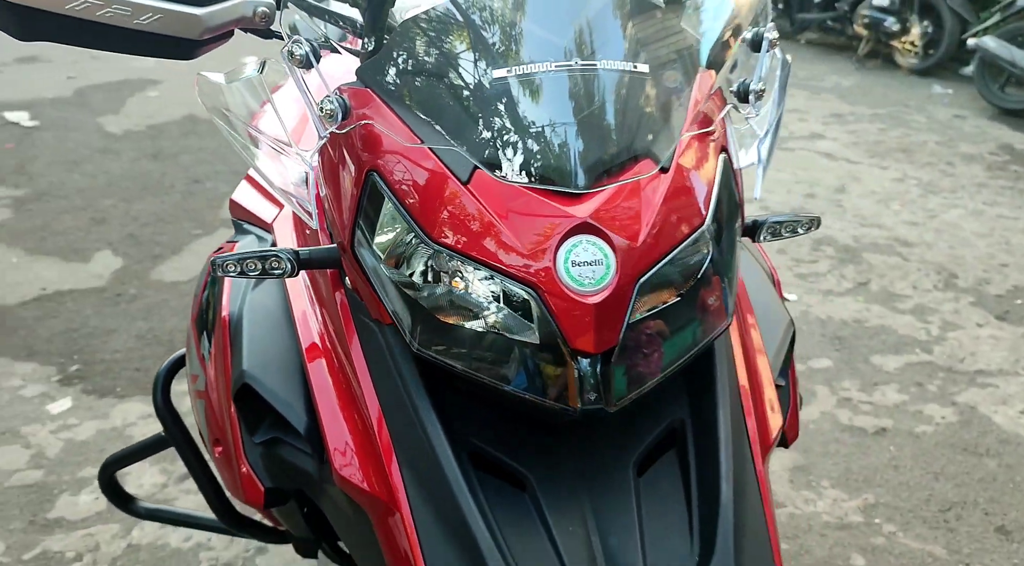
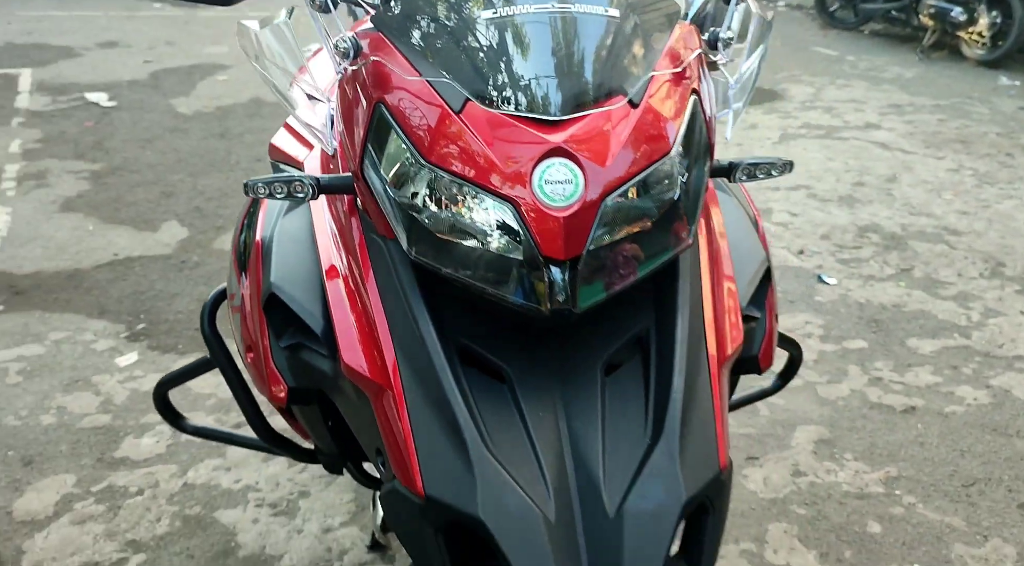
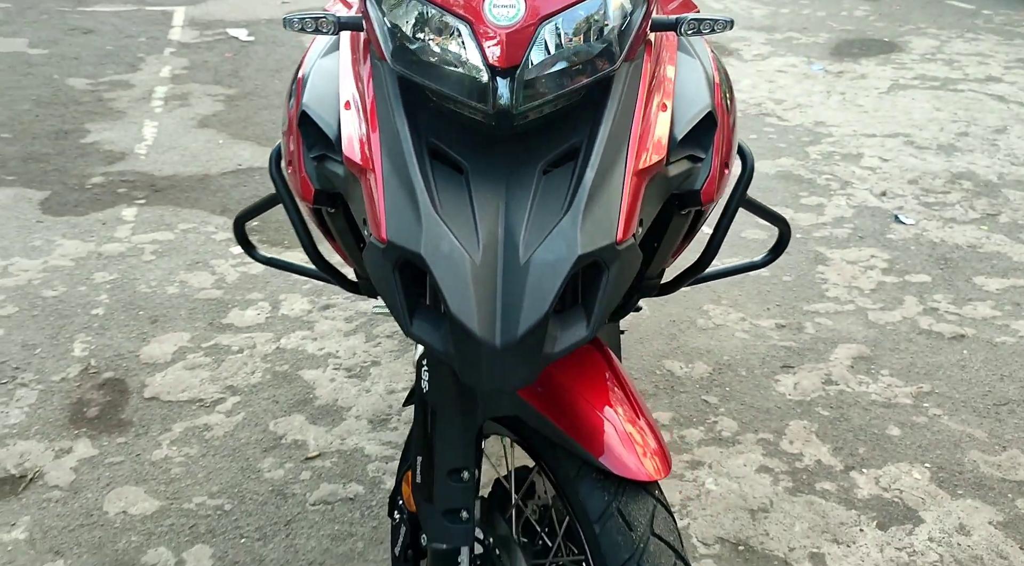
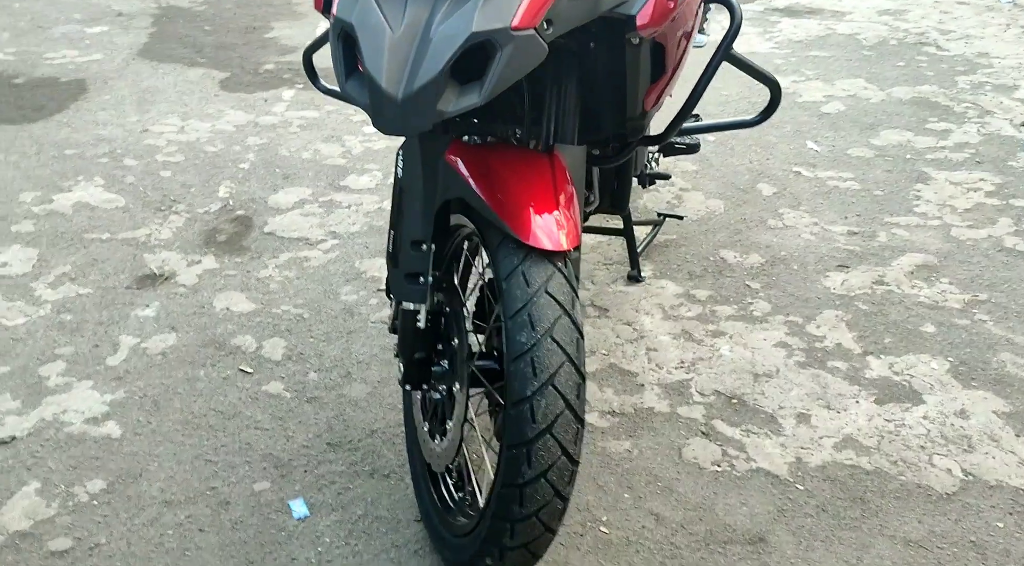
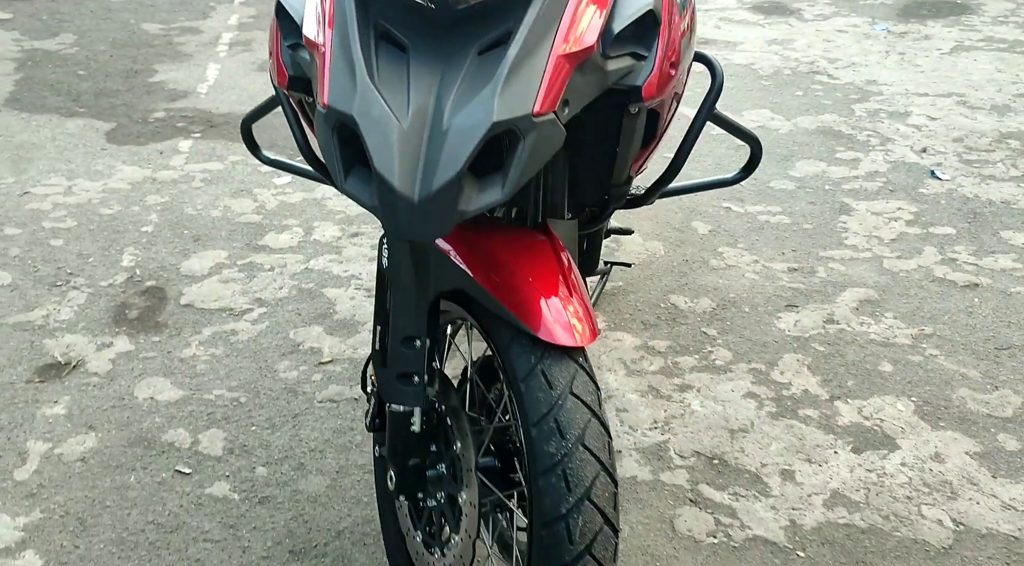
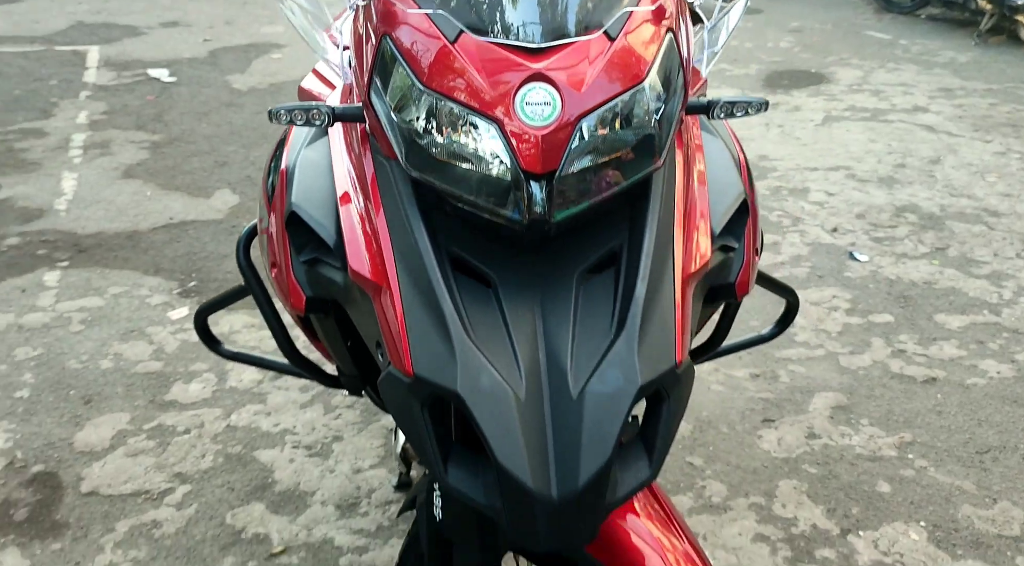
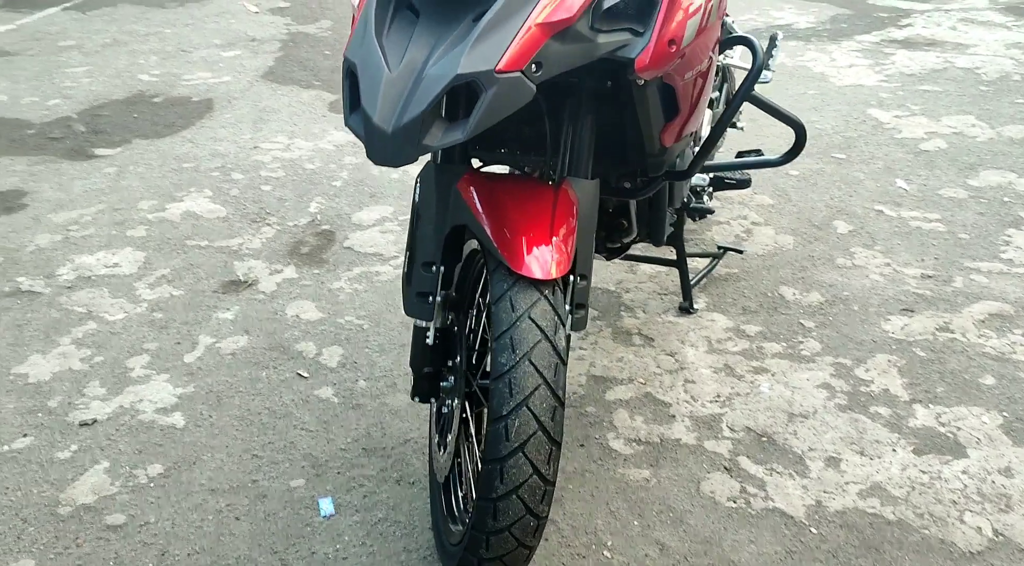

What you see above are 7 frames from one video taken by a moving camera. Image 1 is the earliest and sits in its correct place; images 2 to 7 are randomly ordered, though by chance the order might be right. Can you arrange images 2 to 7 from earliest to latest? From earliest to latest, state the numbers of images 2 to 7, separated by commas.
2, 6, 3, 5, 4, 7
